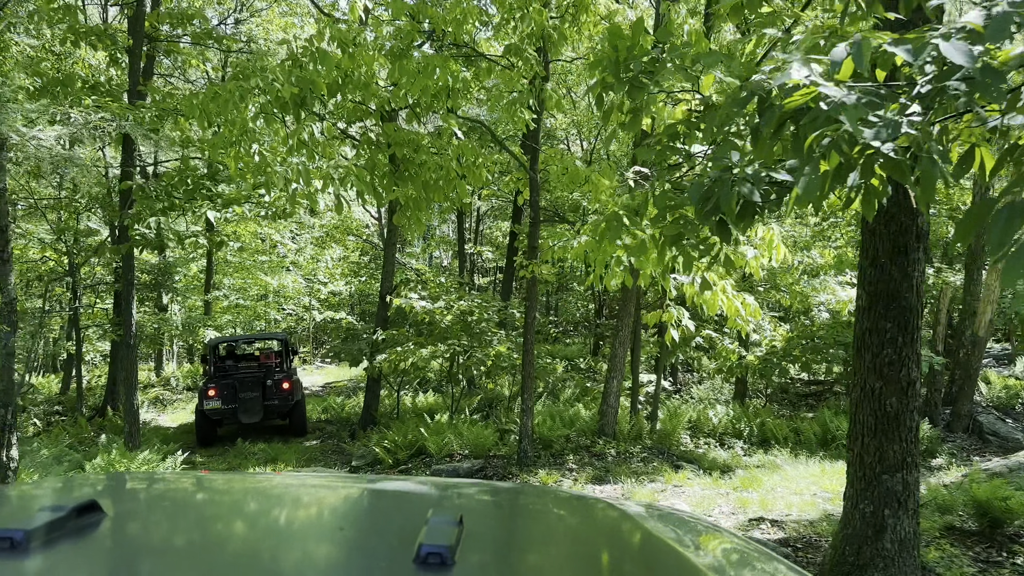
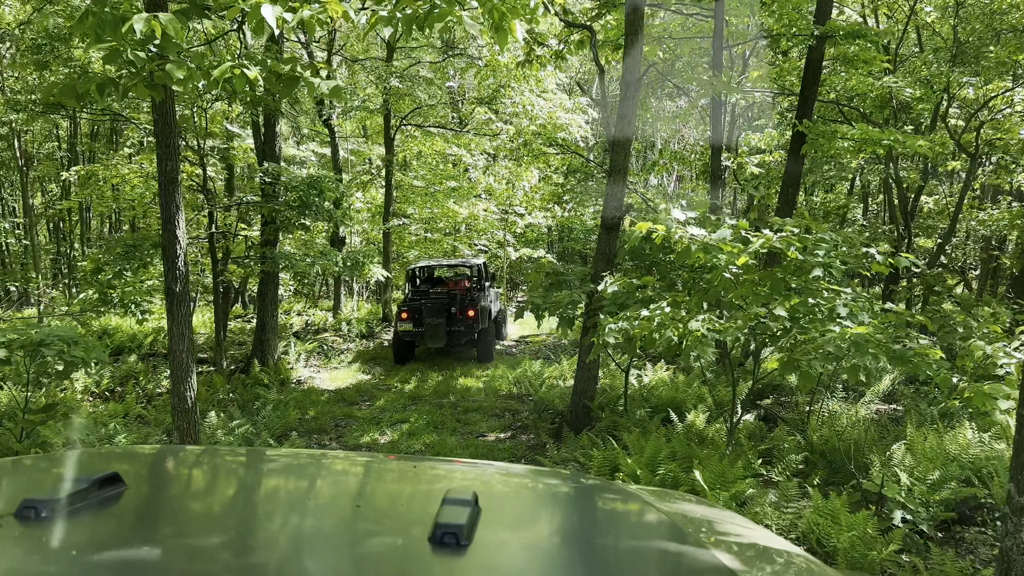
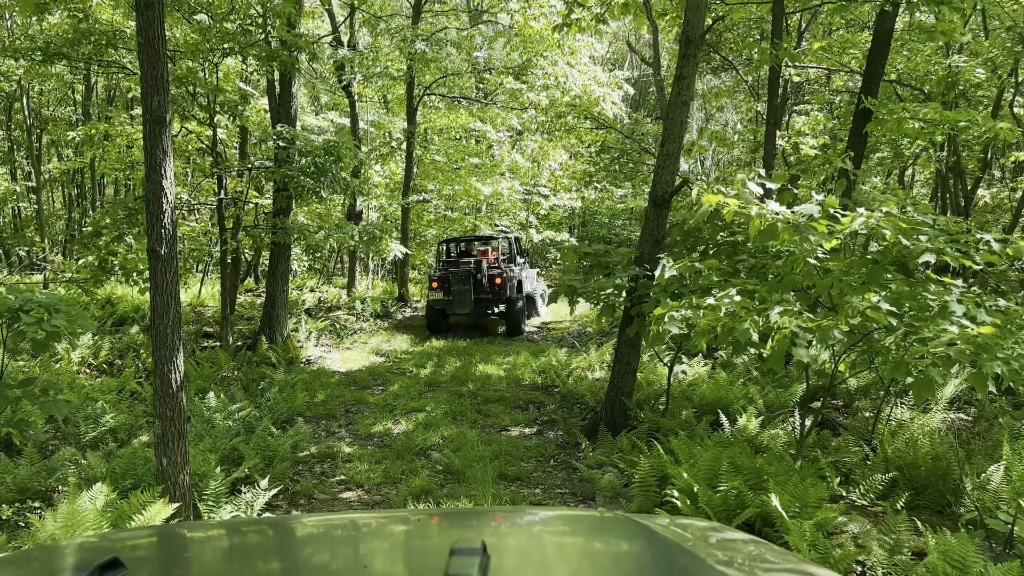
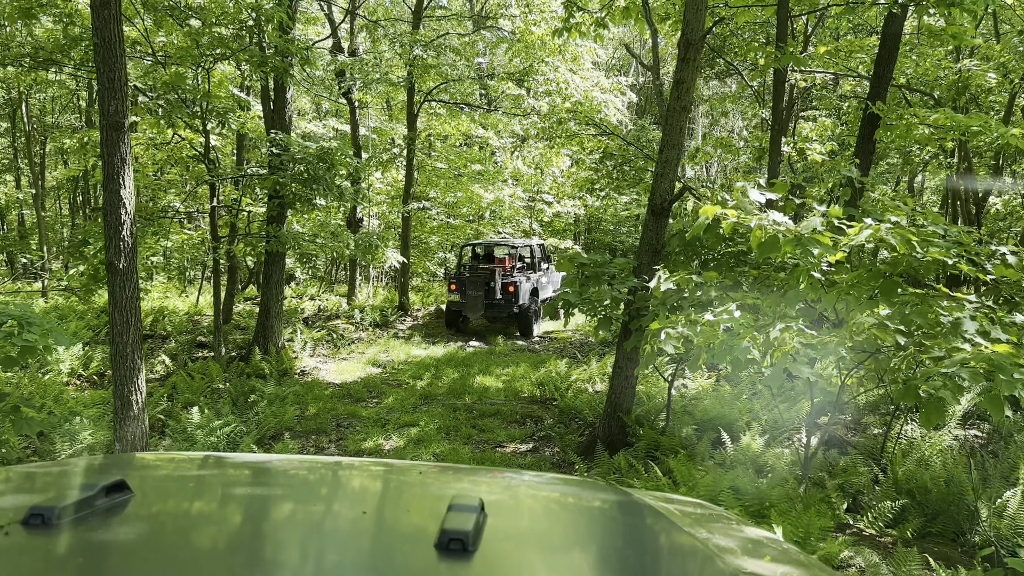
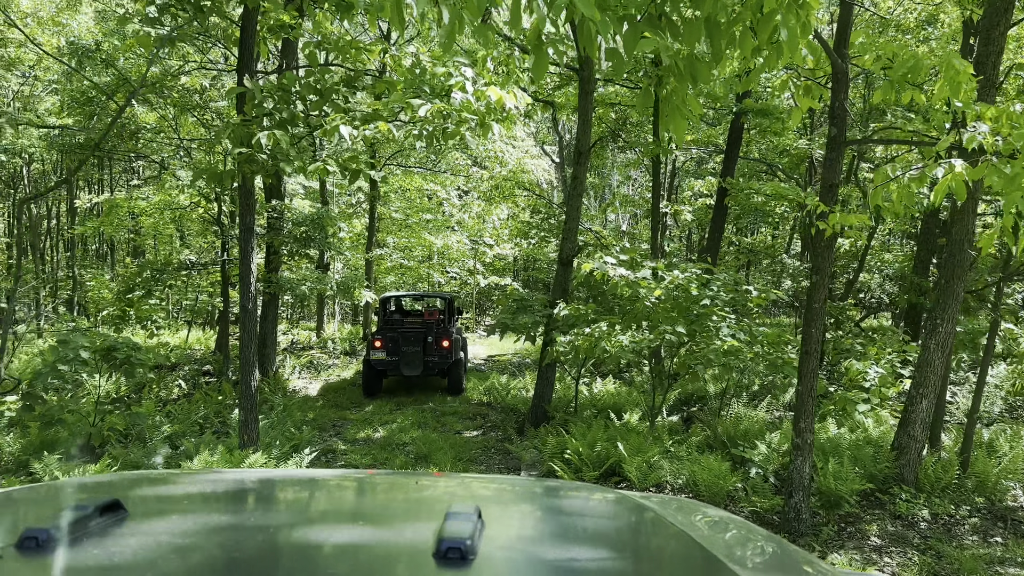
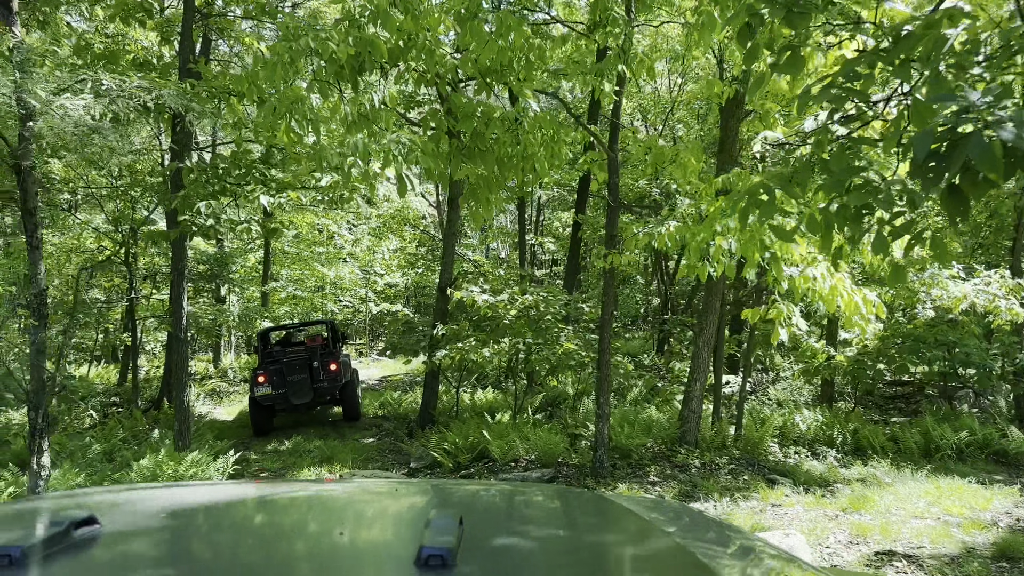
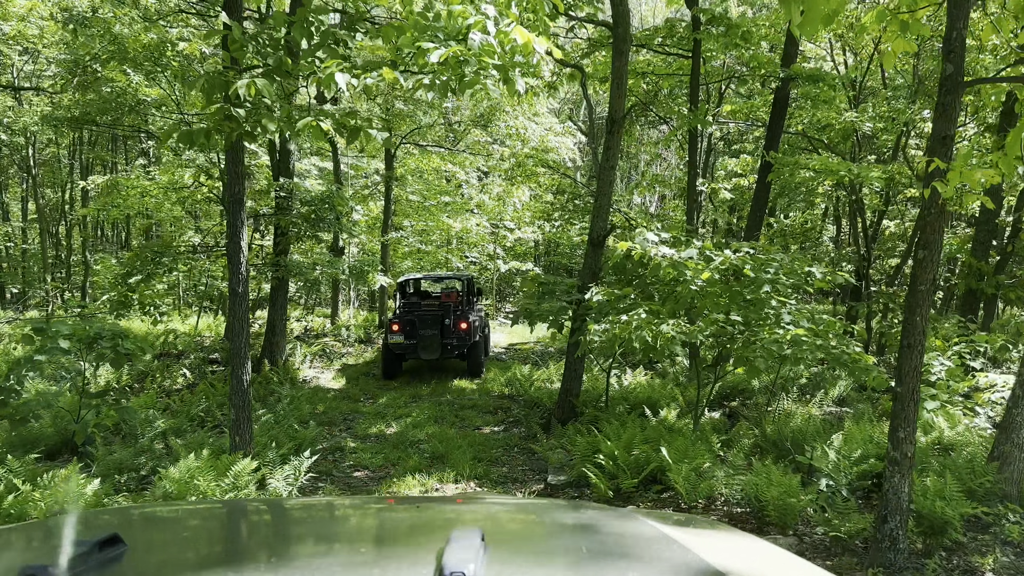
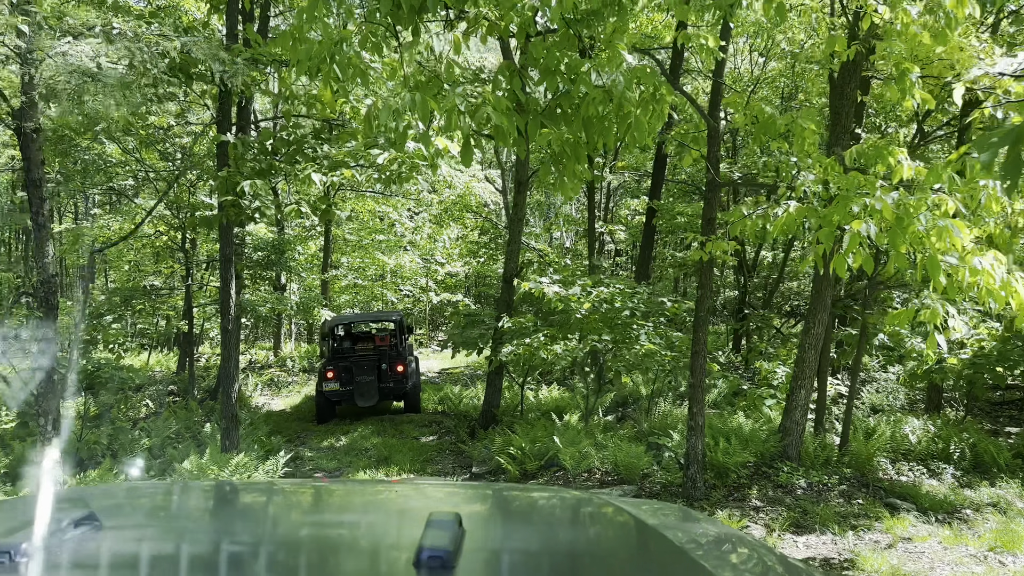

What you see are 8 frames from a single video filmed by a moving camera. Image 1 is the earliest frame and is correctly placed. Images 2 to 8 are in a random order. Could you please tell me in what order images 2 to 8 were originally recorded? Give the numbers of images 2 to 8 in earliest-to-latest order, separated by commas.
6, 8, 5, 7, 2, 3, 4
